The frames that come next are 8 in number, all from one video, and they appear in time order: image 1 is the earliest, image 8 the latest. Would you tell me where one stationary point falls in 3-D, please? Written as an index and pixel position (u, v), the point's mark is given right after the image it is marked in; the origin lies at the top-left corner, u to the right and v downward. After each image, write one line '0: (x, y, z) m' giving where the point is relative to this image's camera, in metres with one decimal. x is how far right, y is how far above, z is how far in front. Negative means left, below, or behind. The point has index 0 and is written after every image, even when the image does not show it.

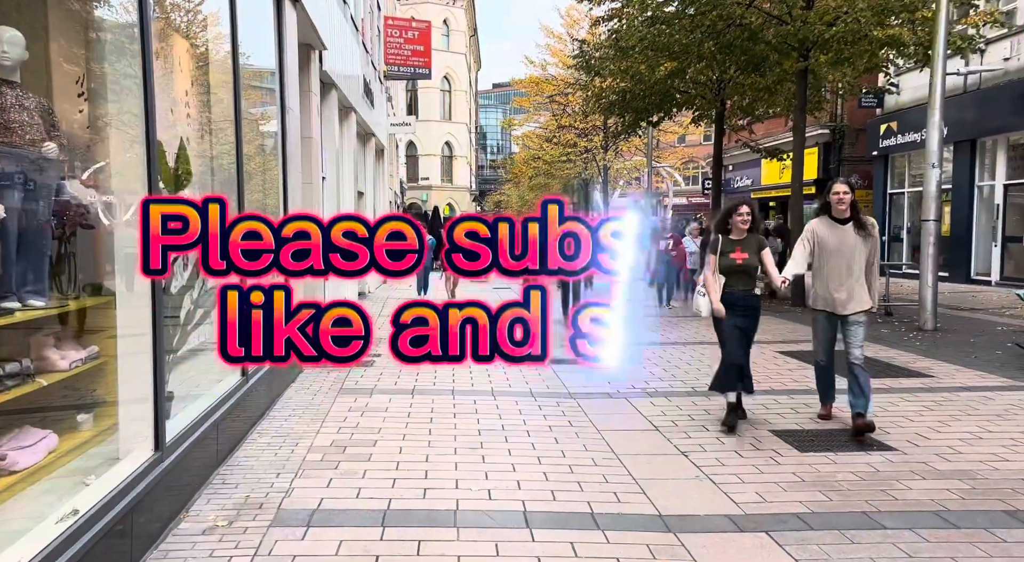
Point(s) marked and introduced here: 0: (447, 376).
0: (-0.6, -0.9, +8.6) m
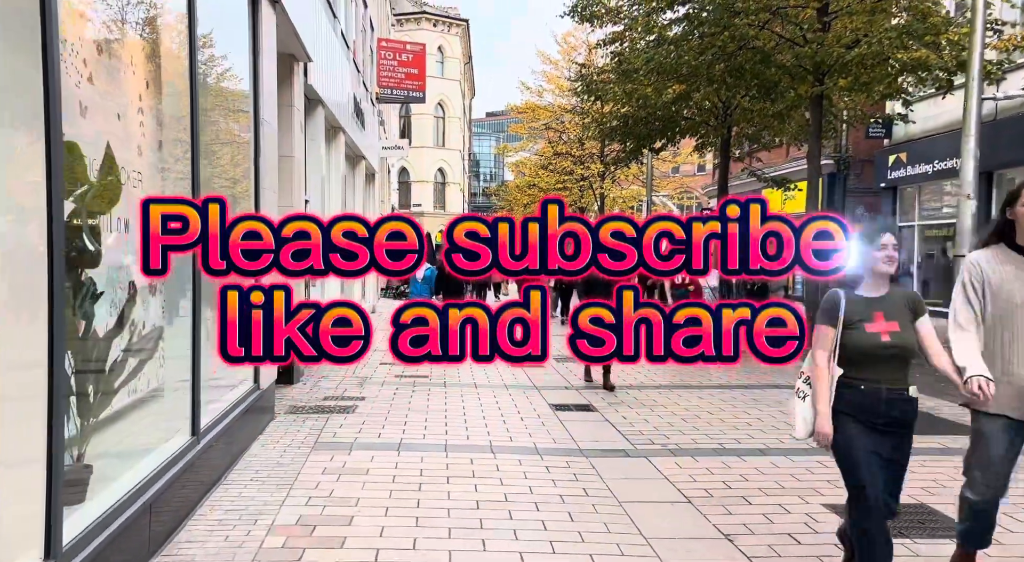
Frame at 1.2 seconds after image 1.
0: (-0.6, -1.2, +7.6) m
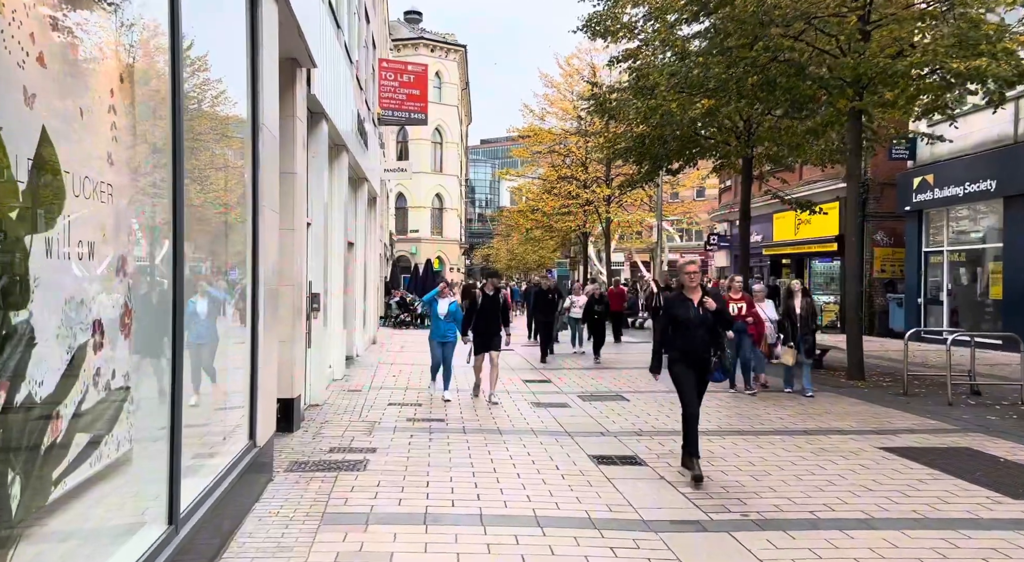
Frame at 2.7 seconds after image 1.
0: (-0.3, -1.4, +6.4) m
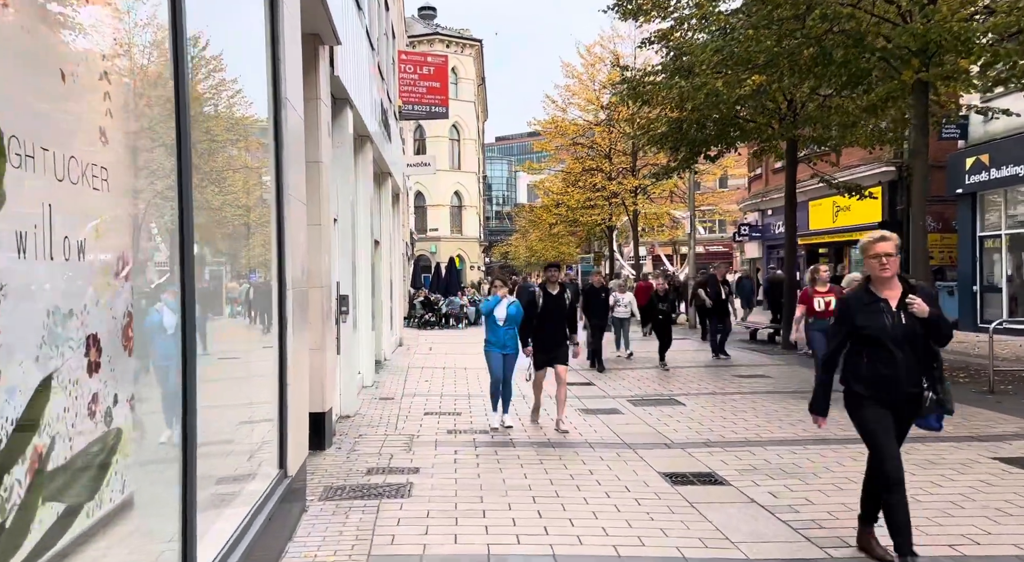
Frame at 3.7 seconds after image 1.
0: (+0.1, -1.4, +5.5) m
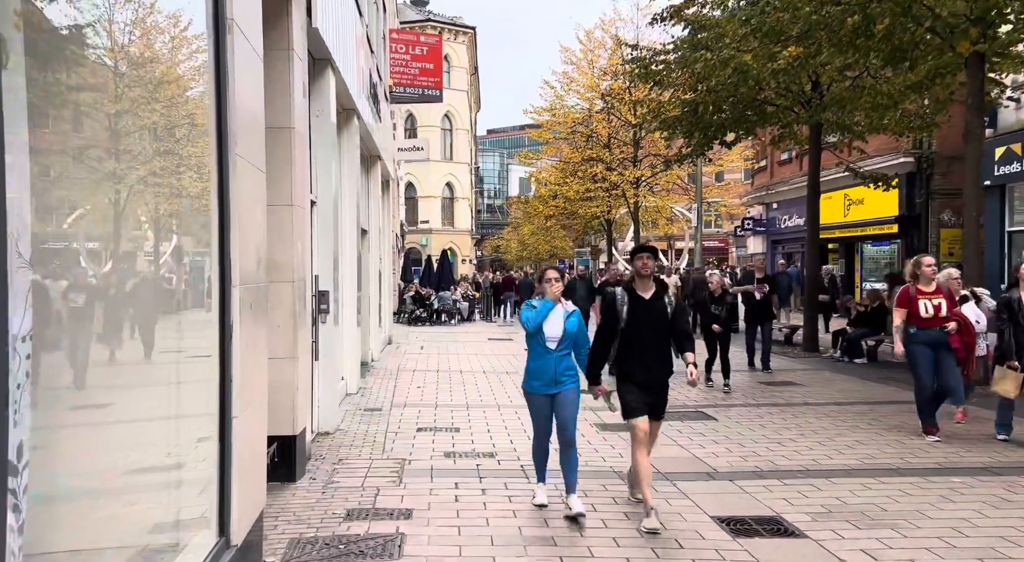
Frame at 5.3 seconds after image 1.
0: (+0.2, -1.4, +4.0) m
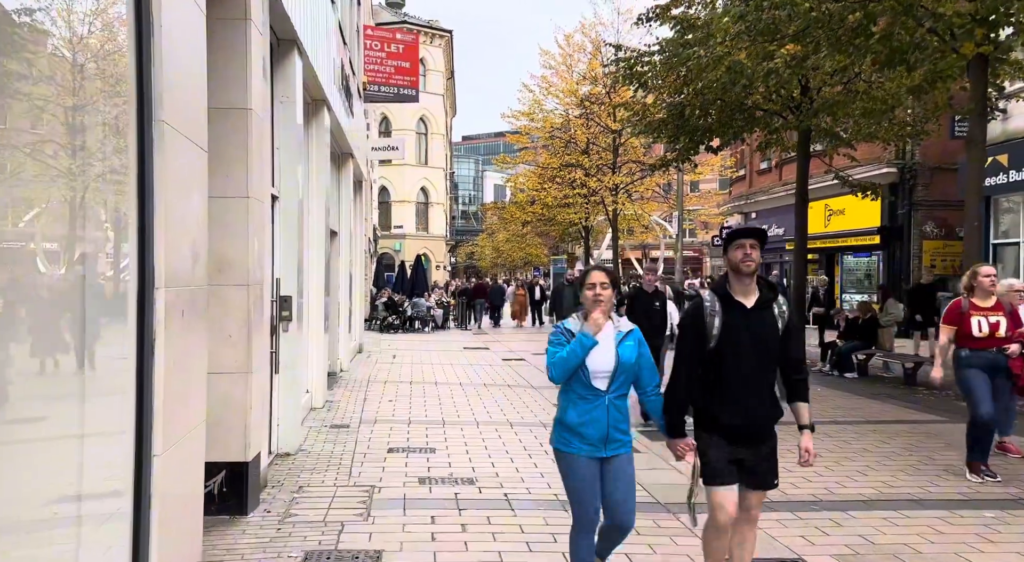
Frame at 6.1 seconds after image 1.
0: (+0.2, -1.4, +3.3) m
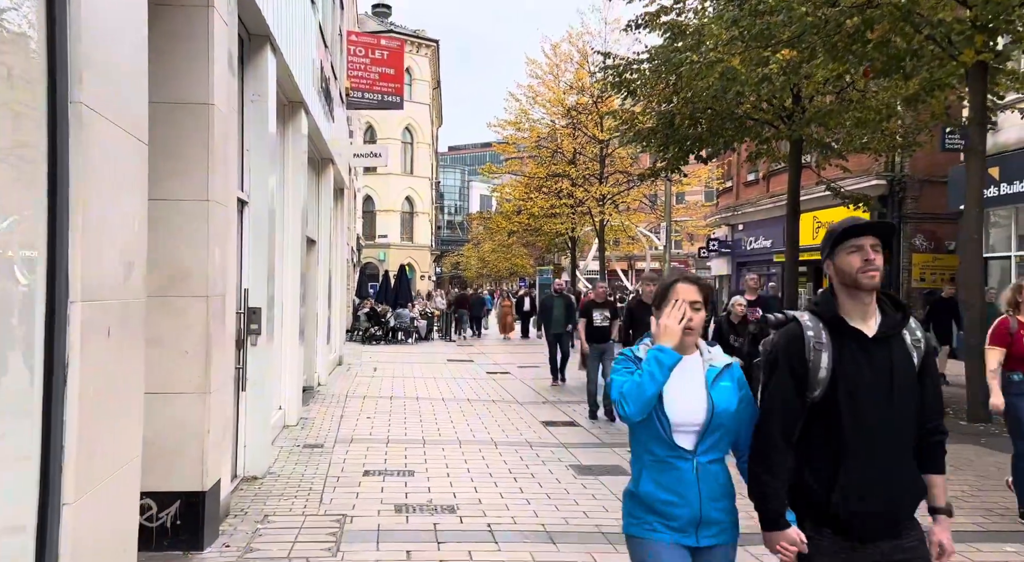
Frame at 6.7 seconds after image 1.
0: (+0.1, -1.5, +2.8) m
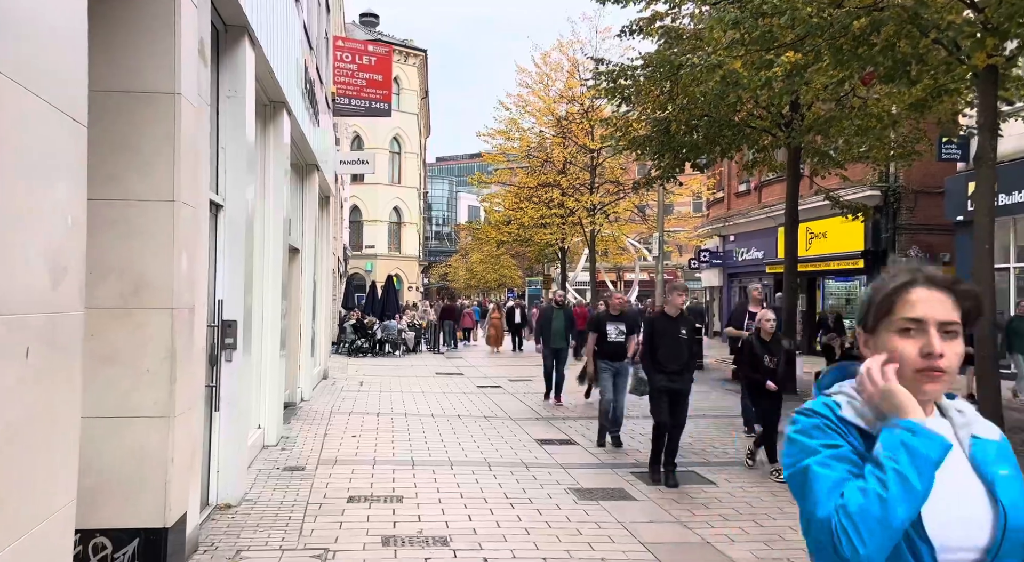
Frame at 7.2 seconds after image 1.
0: (+0.2, -1.5, +2.3) m
